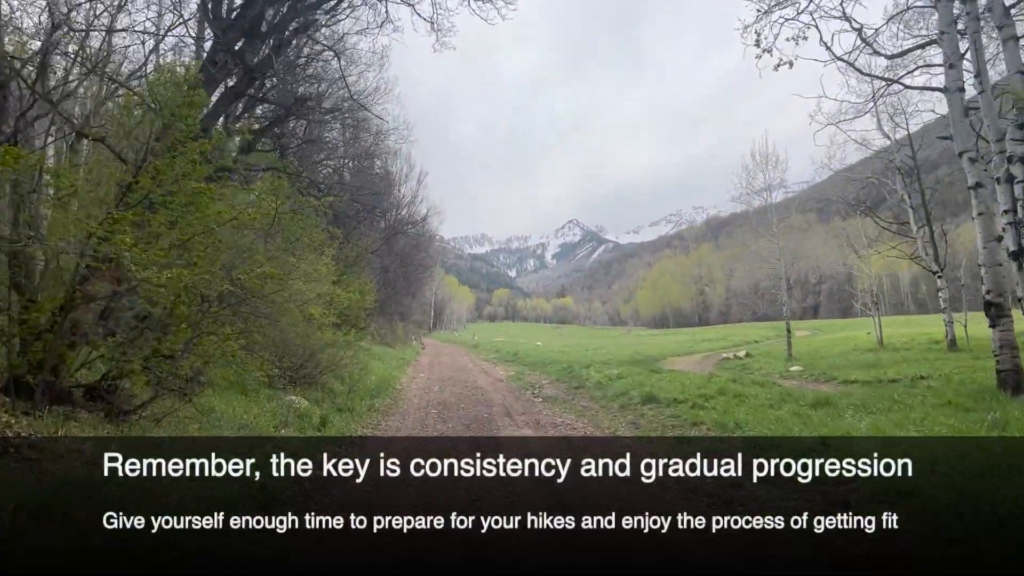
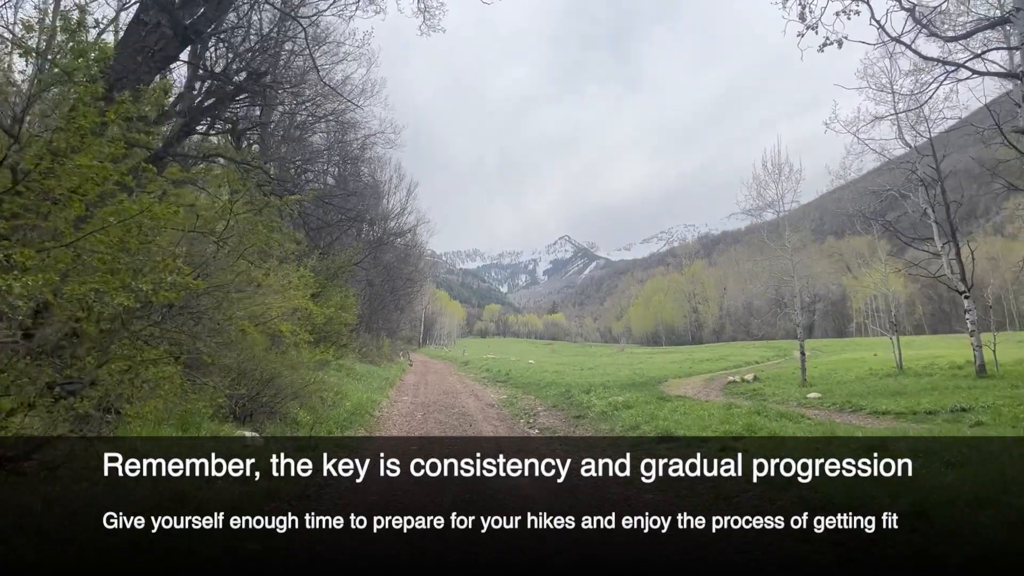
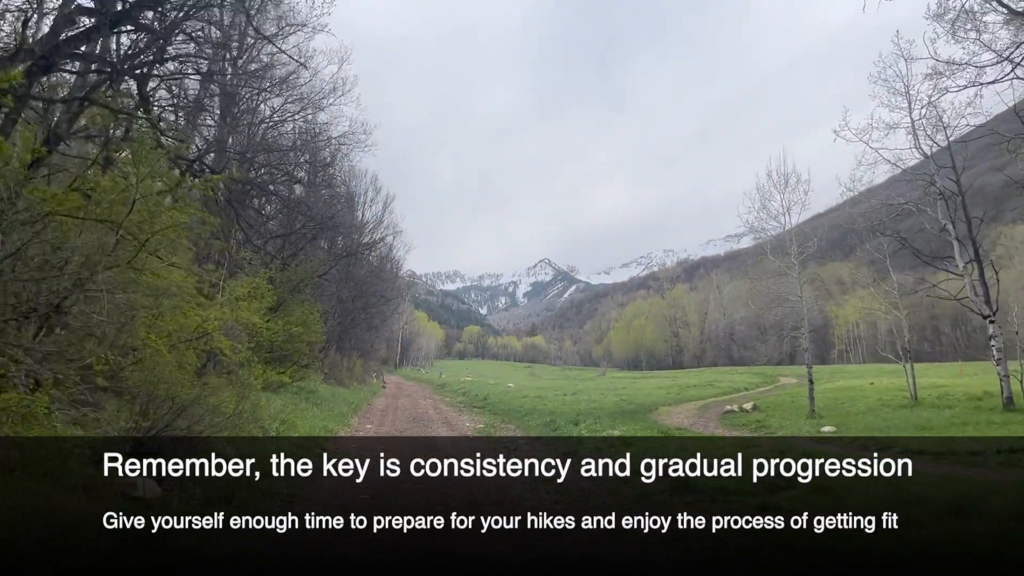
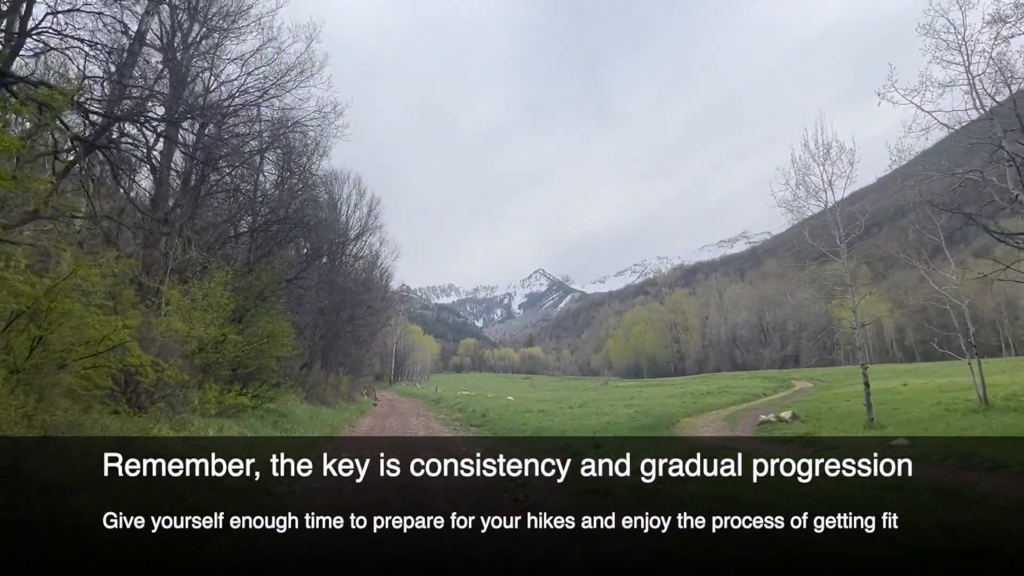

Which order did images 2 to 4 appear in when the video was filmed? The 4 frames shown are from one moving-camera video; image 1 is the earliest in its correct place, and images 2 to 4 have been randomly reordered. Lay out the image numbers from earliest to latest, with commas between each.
2, 3, 4
